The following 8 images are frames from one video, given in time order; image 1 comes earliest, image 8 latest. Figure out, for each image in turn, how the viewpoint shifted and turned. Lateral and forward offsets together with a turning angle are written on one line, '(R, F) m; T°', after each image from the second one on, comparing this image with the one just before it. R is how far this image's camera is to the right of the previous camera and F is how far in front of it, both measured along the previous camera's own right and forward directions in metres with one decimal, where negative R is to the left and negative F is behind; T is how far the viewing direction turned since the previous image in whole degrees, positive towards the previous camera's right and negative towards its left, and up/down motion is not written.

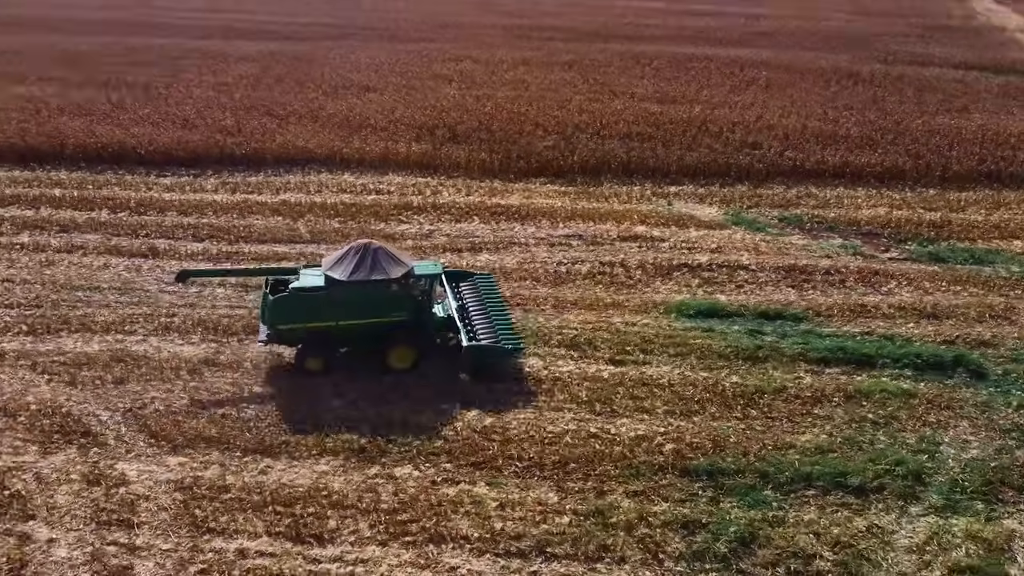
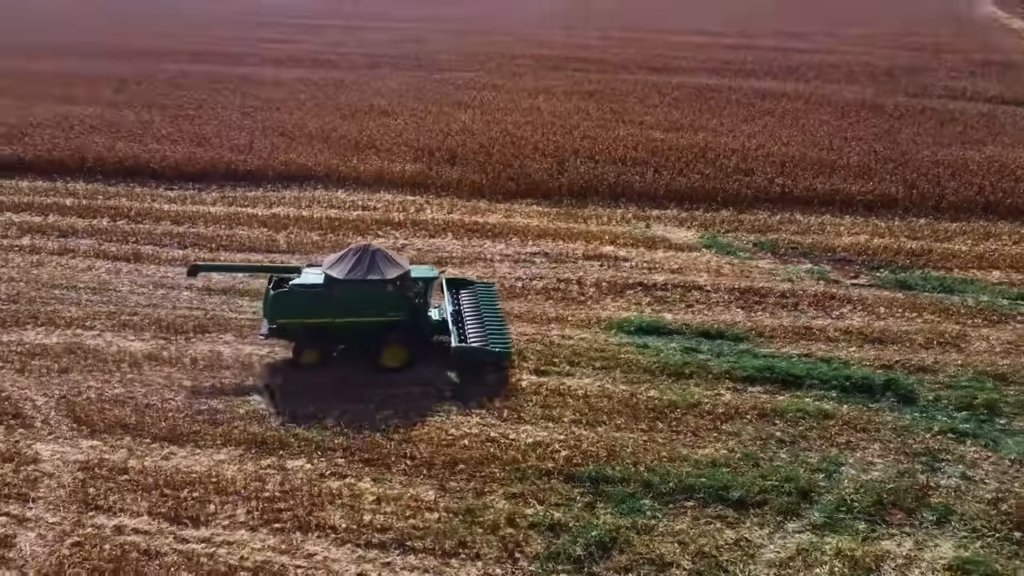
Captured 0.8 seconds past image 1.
(+1.6, -0.1) m; -5°
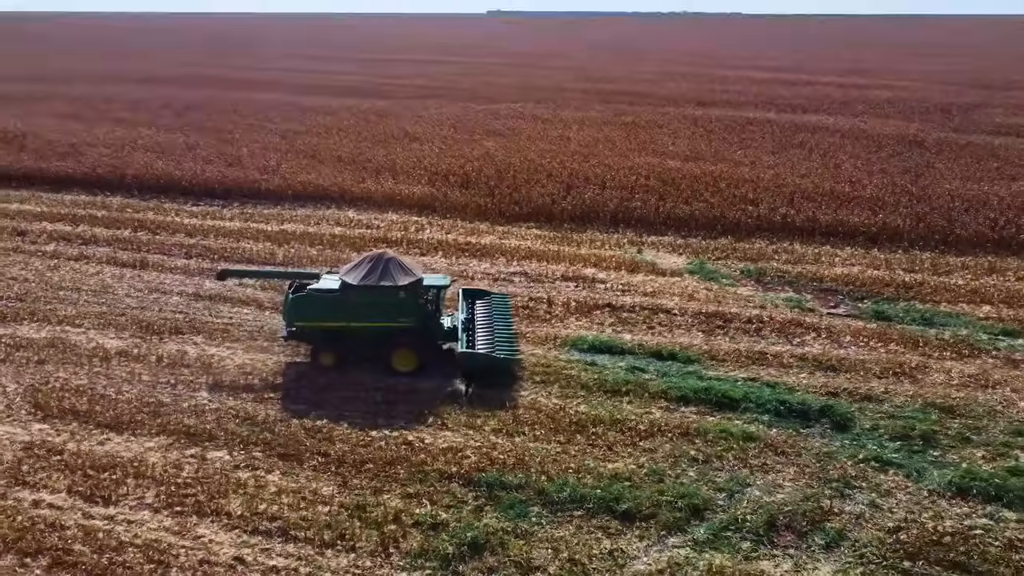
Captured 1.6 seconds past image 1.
(+1.6, -0.1) m; -6°
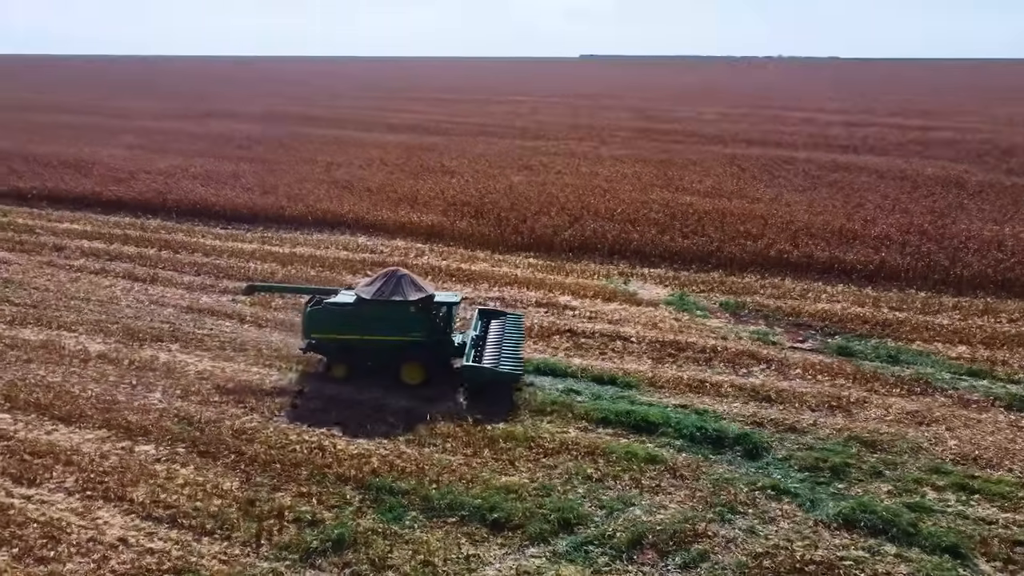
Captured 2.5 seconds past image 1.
(+1.8, -0.2) m; -6°
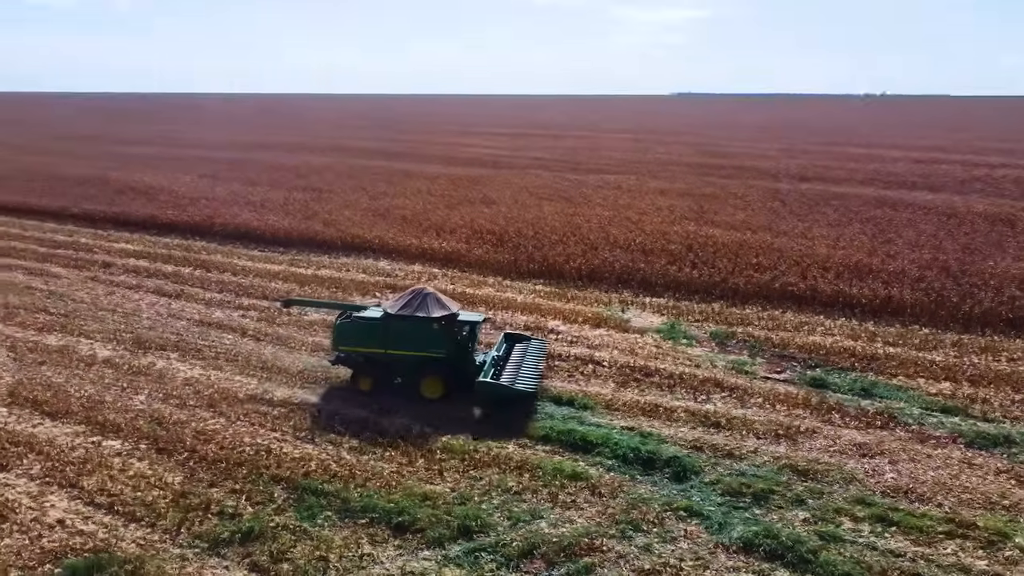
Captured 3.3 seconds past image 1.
(+1.6, -0.2) m; -6°
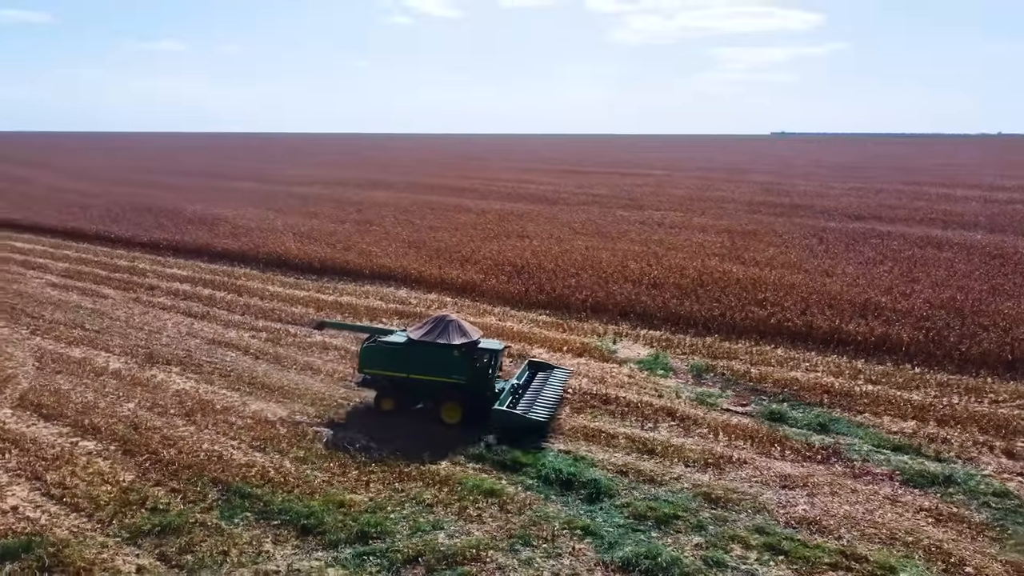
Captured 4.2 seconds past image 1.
(+1.8, -0.3) m; -7°
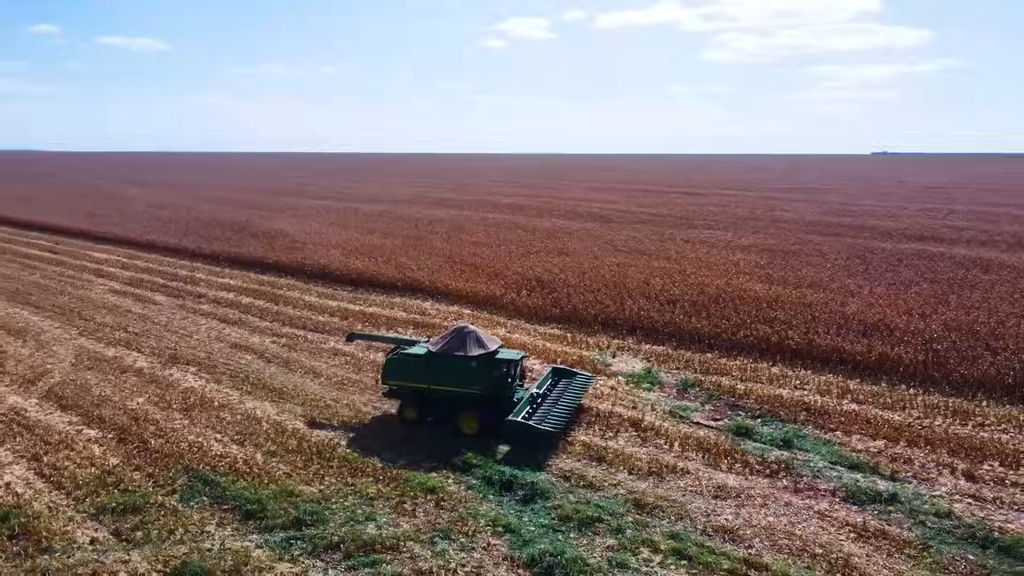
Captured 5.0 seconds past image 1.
(+1.6, -0.3) m; -6°
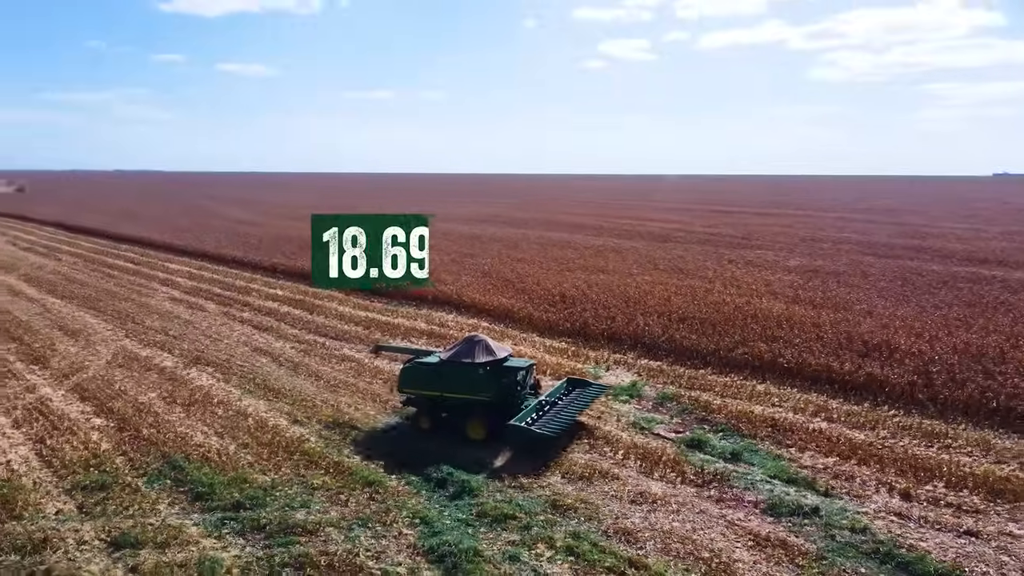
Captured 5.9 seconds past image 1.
(+1.9, -0.4) m; -7°
